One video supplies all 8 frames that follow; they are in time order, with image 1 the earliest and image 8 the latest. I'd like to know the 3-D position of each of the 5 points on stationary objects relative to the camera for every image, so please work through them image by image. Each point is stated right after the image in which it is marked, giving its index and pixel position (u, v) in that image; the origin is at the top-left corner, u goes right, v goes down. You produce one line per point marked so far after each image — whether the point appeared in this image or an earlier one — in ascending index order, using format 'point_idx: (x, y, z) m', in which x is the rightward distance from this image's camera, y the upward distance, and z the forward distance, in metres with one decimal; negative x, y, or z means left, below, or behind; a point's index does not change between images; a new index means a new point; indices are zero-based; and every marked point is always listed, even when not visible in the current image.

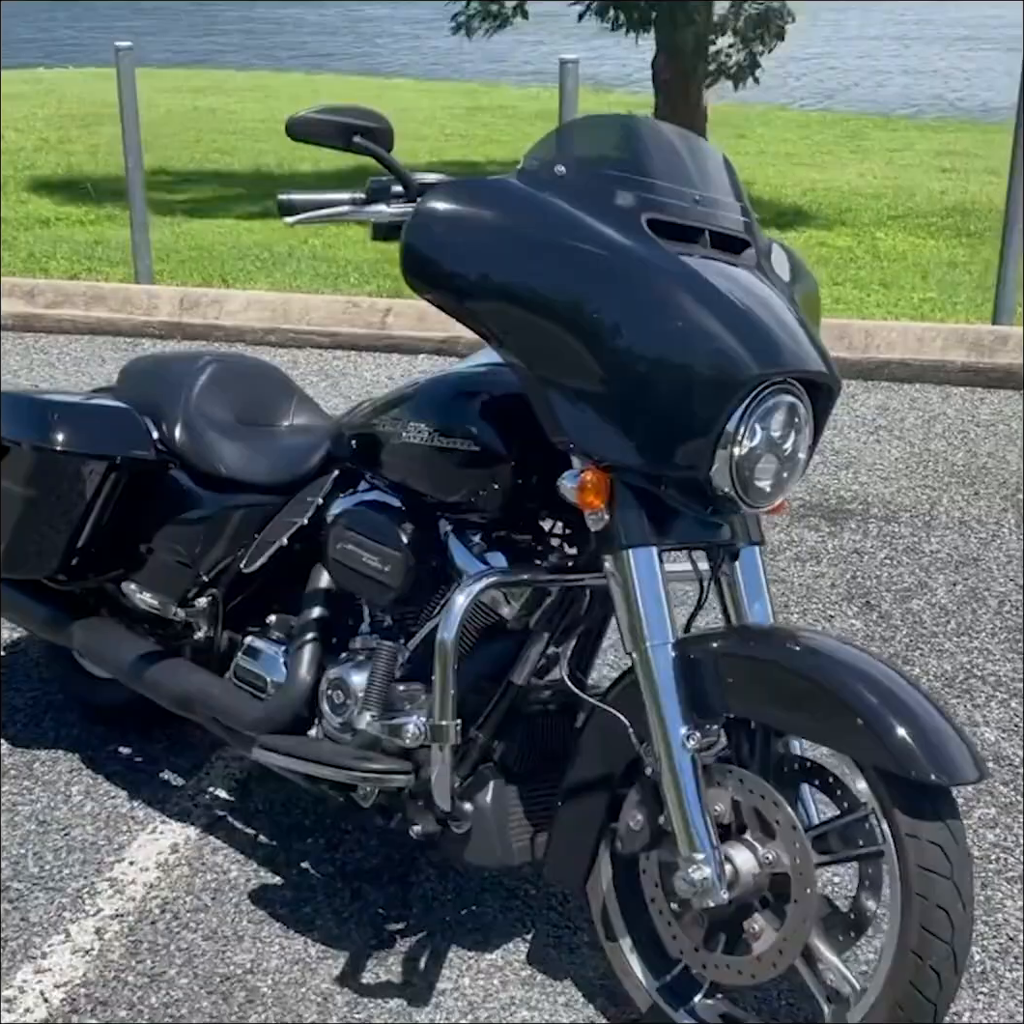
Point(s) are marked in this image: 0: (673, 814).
0: (+0.3, -0.5, +2.6) m
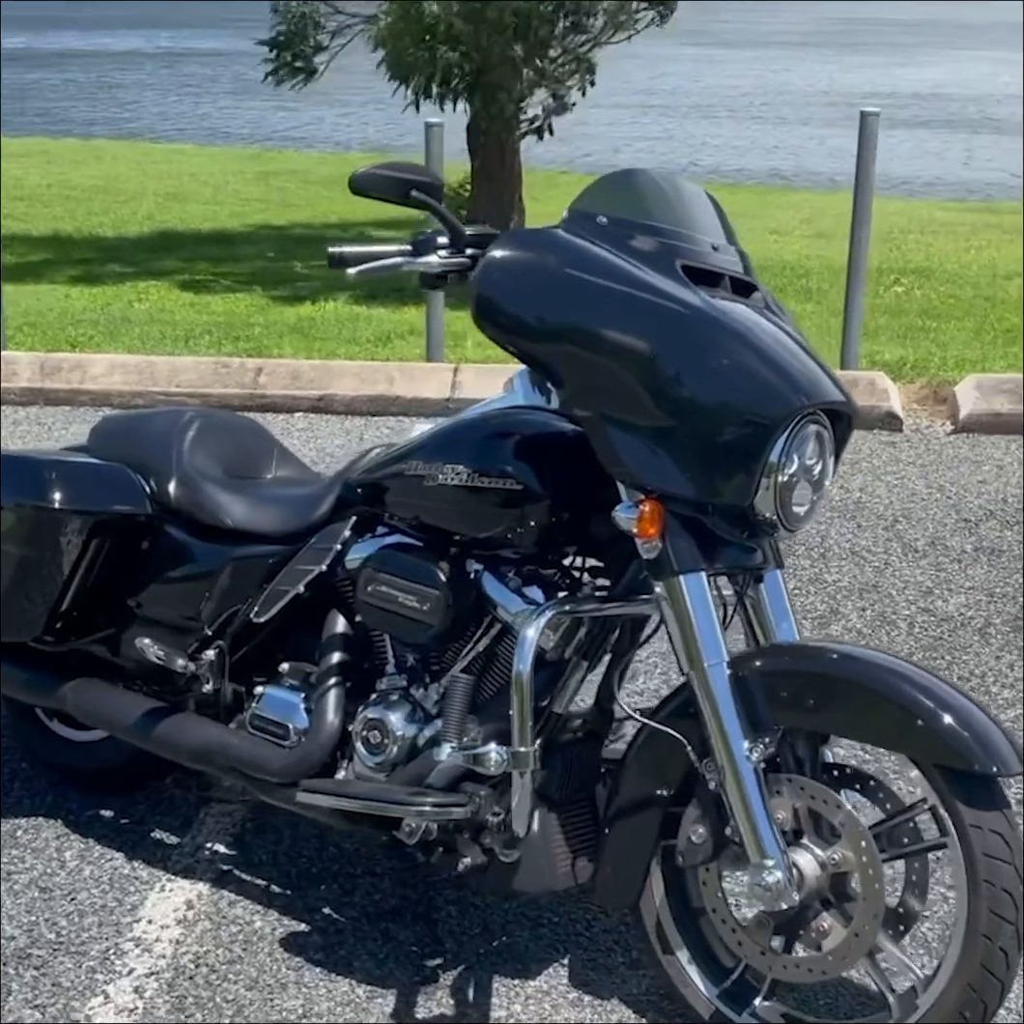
0: (+0.4, -0.6, +2.7) m
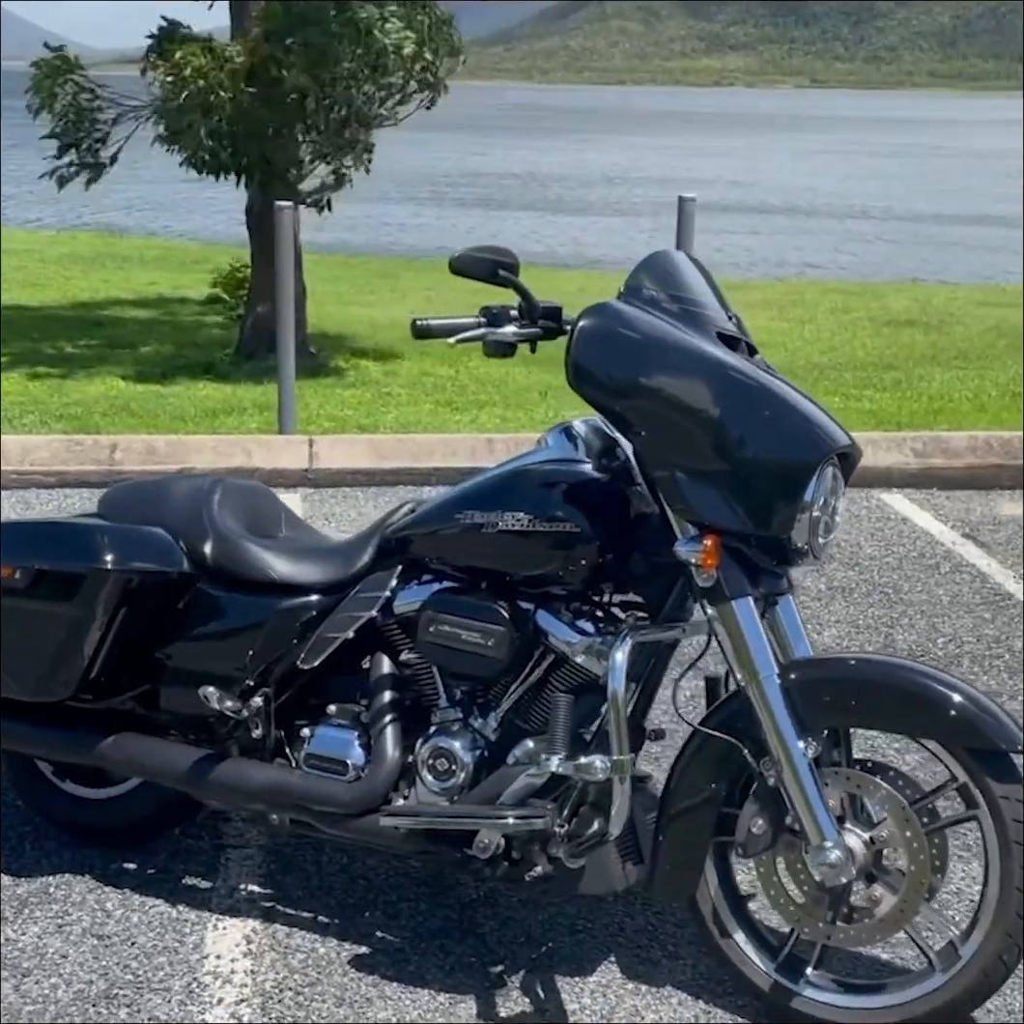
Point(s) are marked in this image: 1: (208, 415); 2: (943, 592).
0: (+0.6, -0.6, +3.2) m
1: (-1.9, +0.6, +9.9) m
2: (+1.8, -0.3, +6.5) m
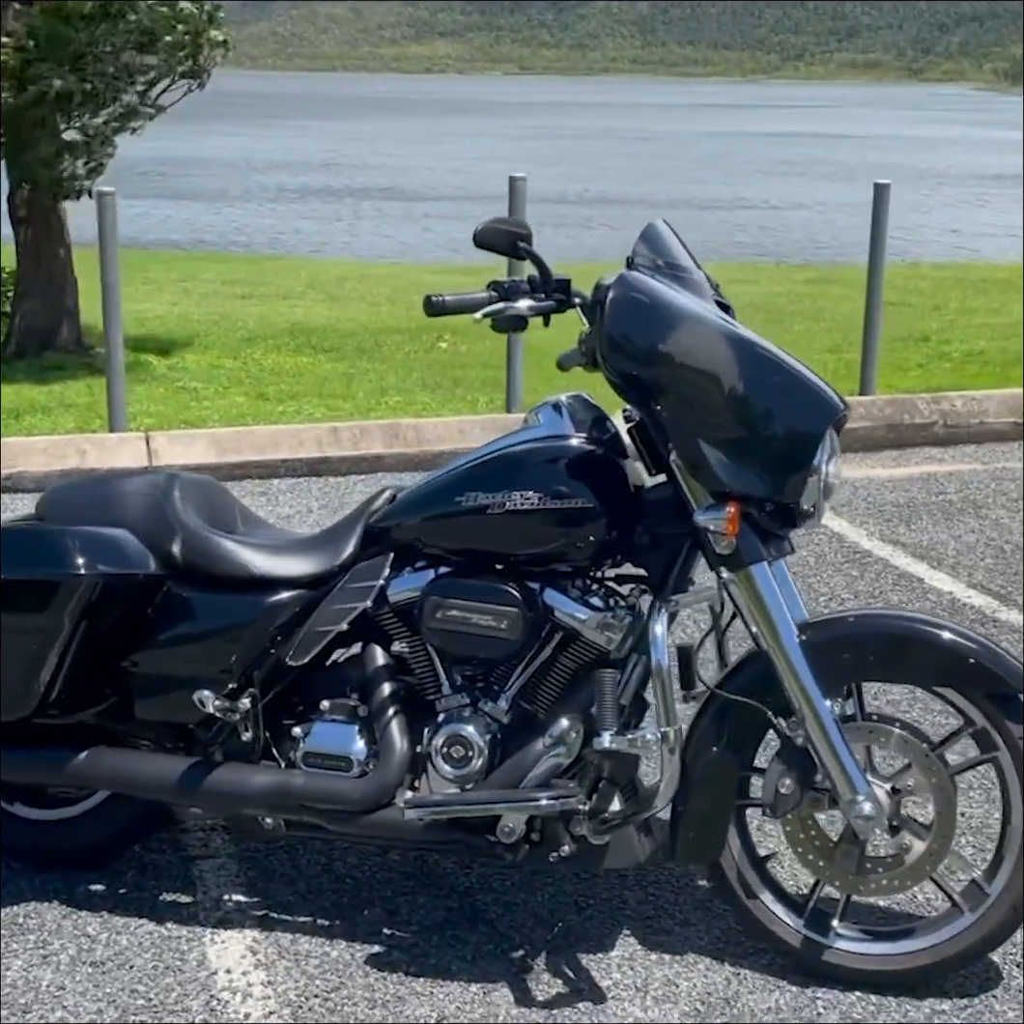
0: (+0.7, -0.5, +3.2) m
1: (-3.0, +0.6, +9.4) m
2: (+1.3, -0.2, +6.7) m
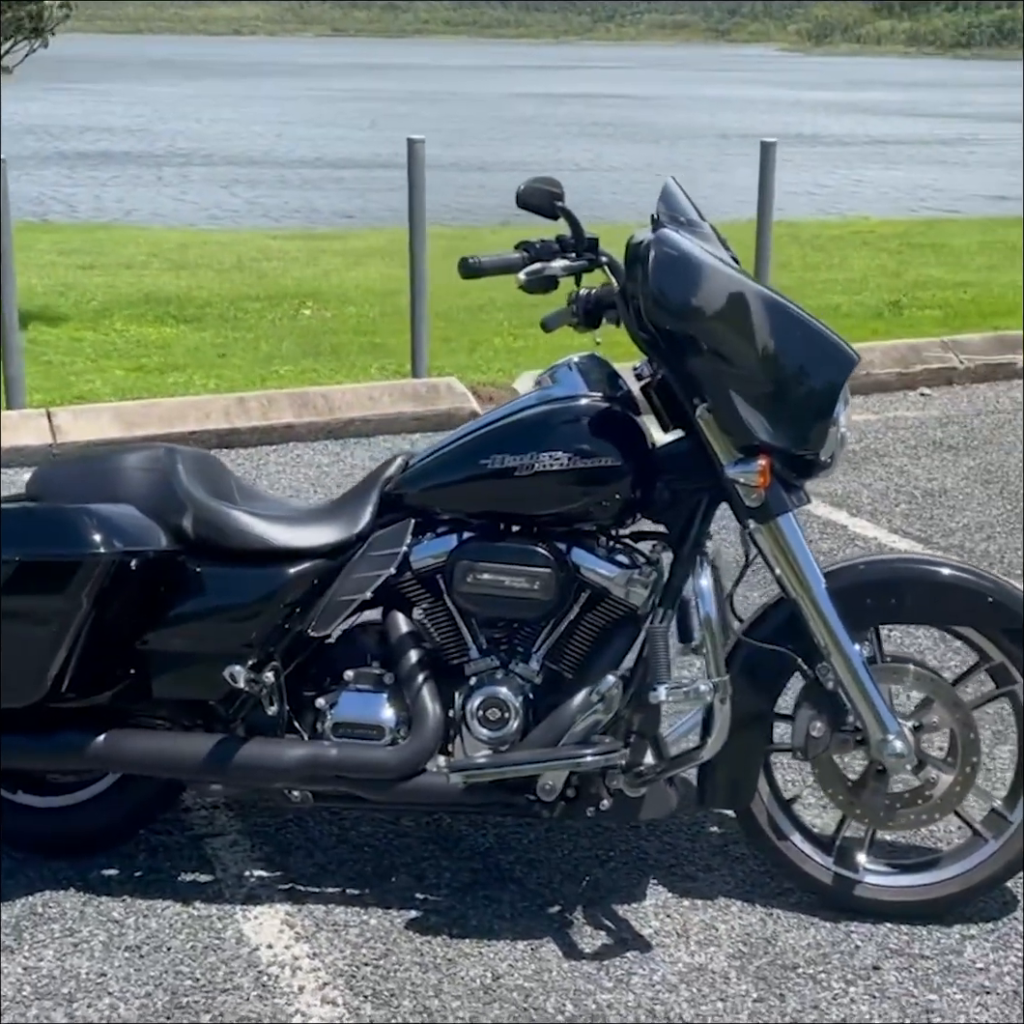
0: (+0.8, -0.4, +3.3) m
1: (-3.6, +0.7, +9.0) m
2: (+1.0, 0.0, +6.9) m
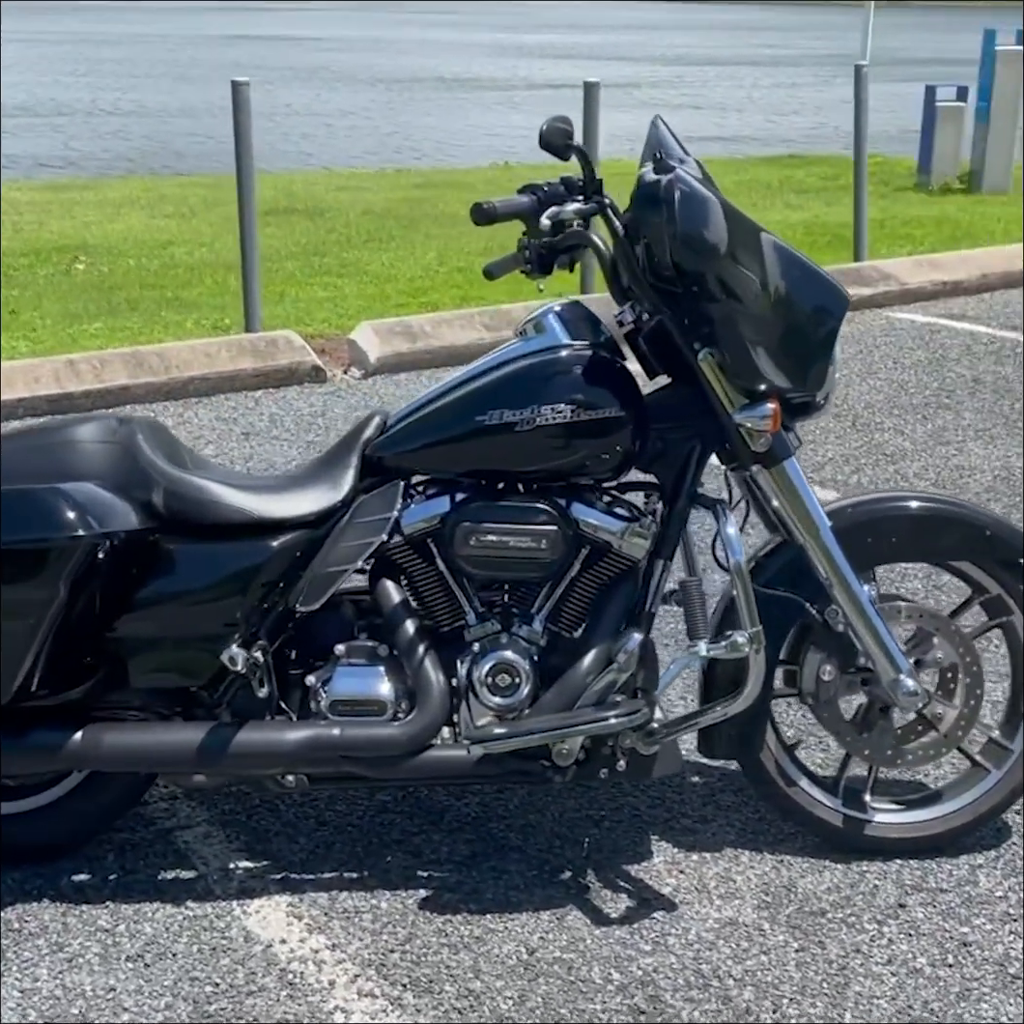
0: (+0.8, -0.3, +3.3) m
1: (-4.5, +0.7, +8.2) m
2: (+0.4, +0.3, +6.8) m
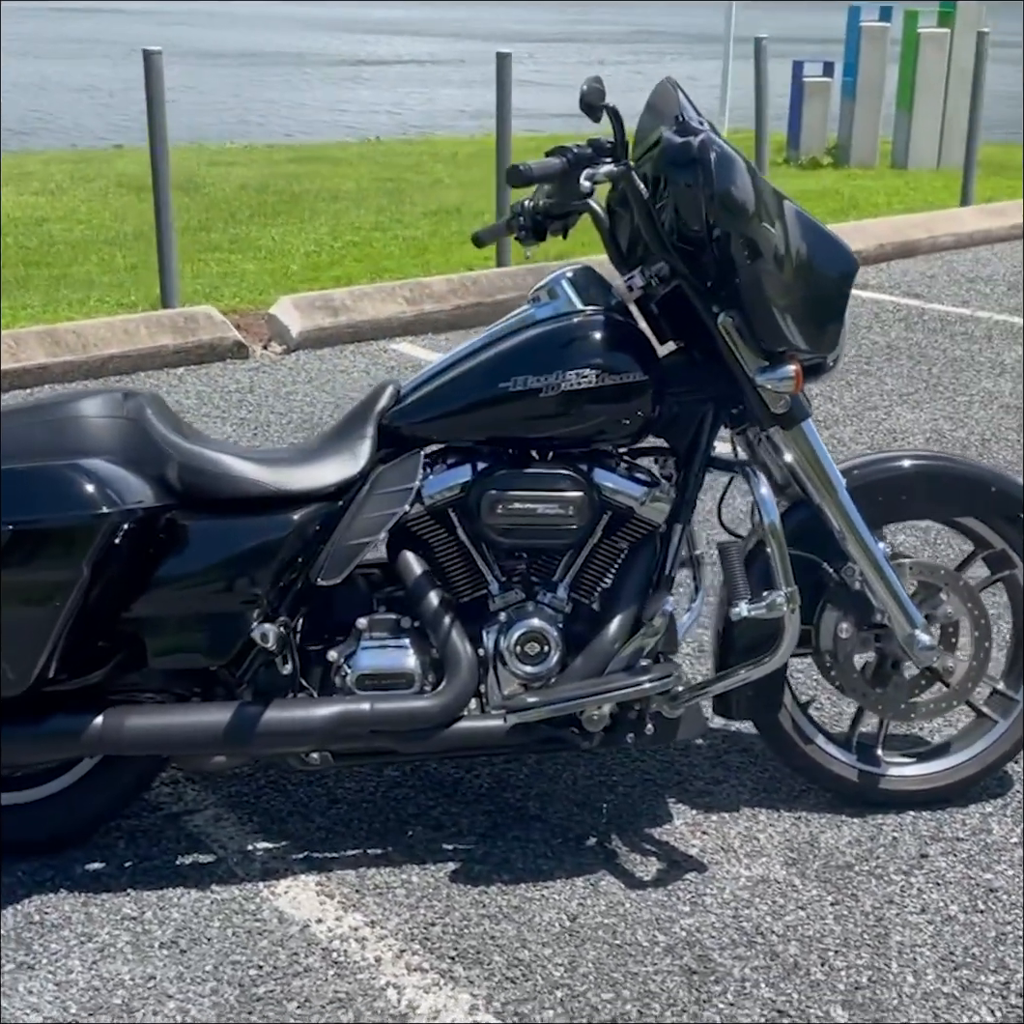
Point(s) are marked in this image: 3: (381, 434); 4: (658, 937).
0: (+0.8, -0.2, +3.4) m
1: (-4.9, +0.8, +7.7) m
2: (+0.1, +0.4, +6.8) m
3: (-0.3, +0.2, +3.3) m
4: (+0.3, -0.8, +3.1) m
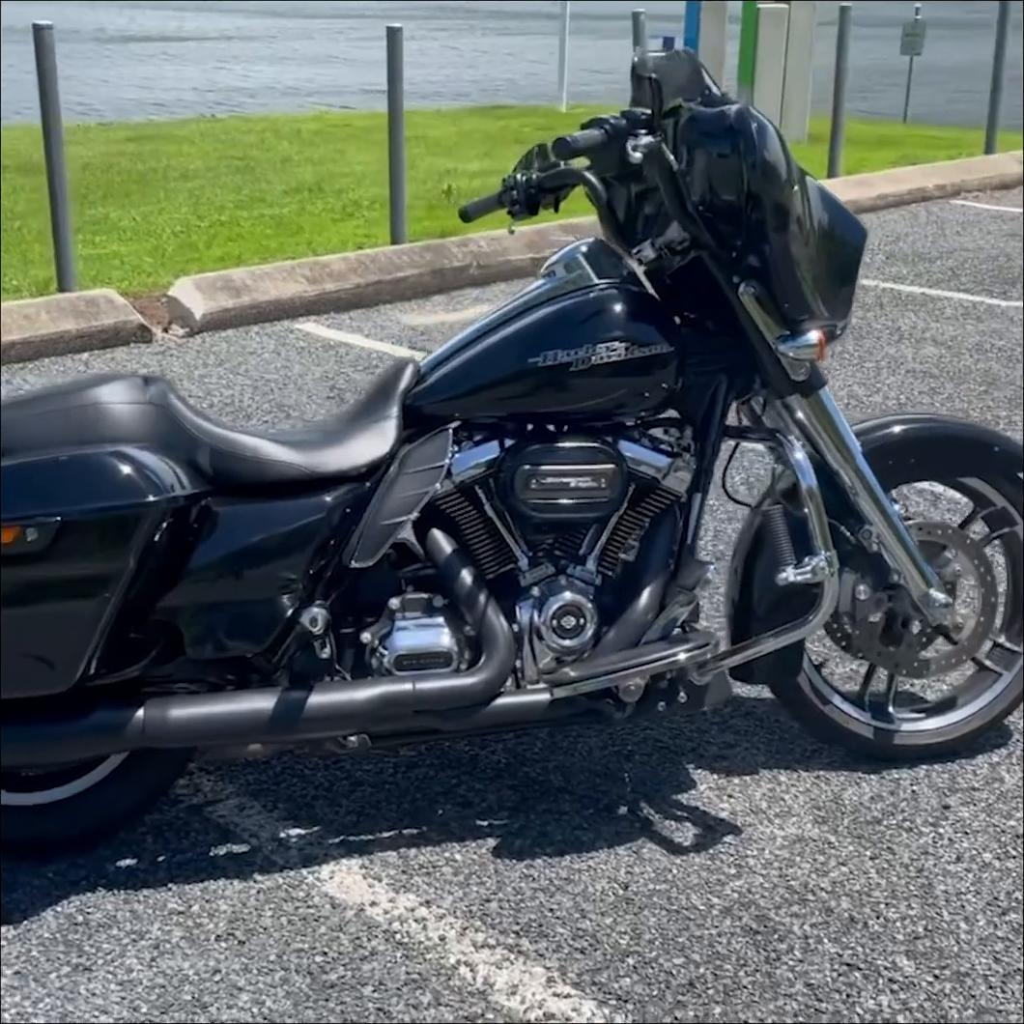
0: (+0.9, -0.1, +3.5) m
1: (-5.3, +0.7, +7.1) m
2: (-0.2, +0.5, +6.8) m
3: (-0.2, +0.2, +3.3) m
4: (+0.4, -0.8, +3.1) m
